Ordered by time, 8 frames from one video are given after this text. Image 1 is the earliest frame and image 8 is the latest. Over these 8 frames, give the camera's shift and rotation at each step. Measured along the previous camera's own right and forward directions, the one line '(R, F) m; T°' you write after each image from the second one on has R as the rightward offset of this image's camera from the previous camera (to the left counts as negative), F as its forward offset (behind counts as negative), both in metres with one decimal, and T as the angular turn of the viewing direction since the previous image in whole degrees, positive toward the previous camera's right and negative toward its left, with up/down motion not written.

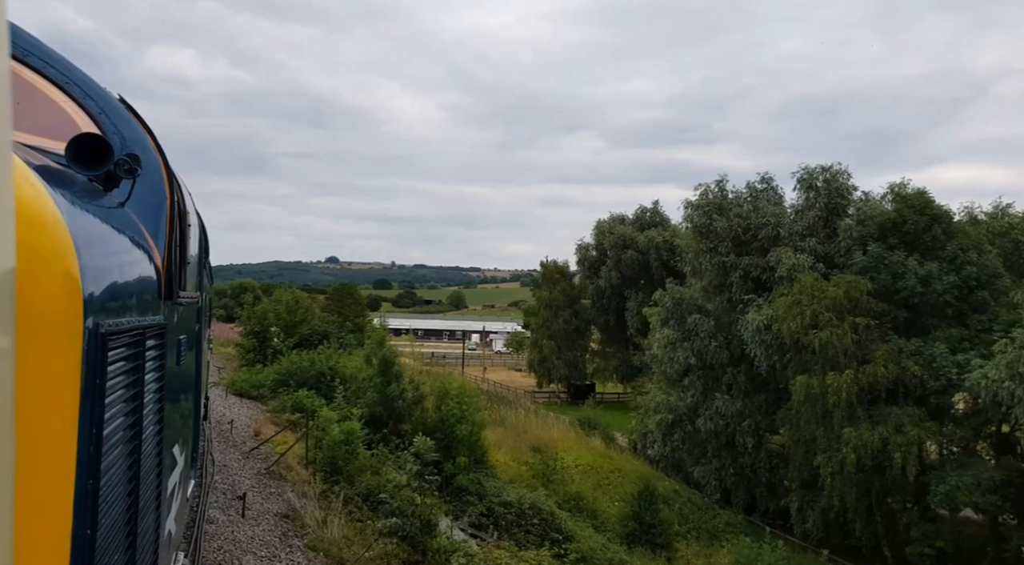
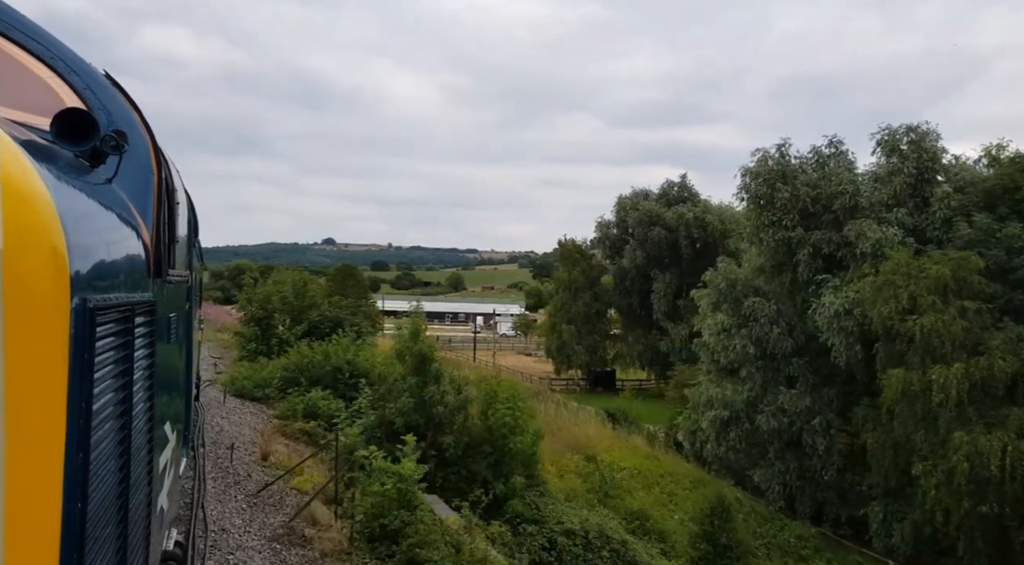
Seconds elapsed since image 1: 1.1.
(-0.9, +2.4) m; 0°
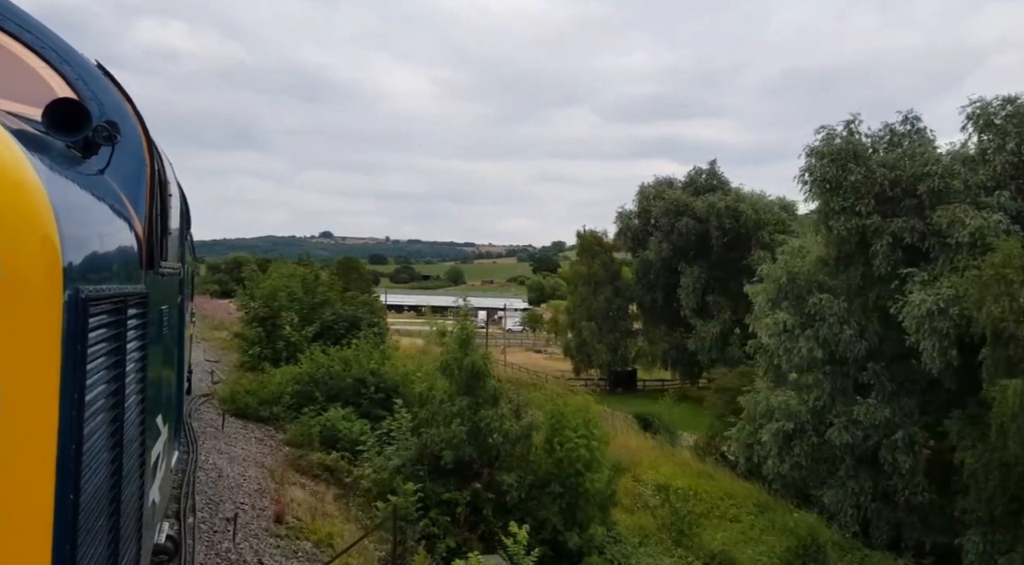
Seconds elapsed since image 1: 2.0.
(-0.8, +2.1) m; 0°
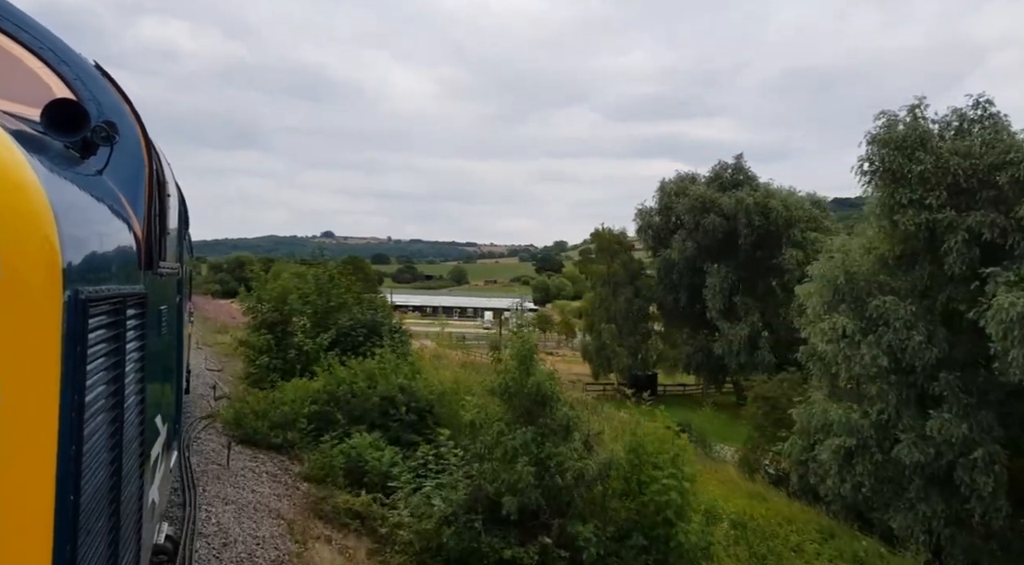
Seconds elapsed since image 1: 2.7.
(-0.6, +1.5) m; 0°
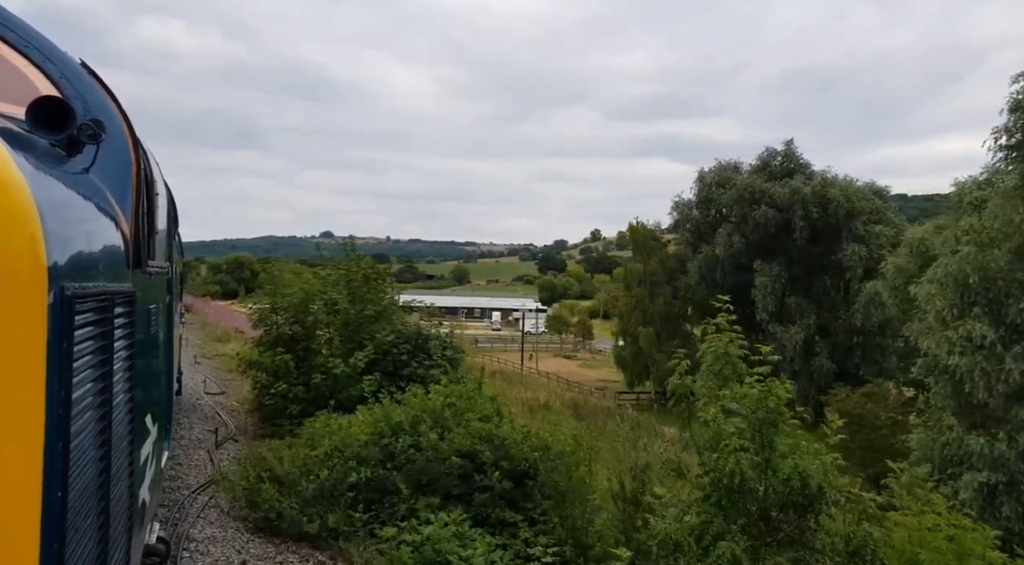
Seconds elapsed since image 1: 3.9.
(-1.1, +2.7) m; 0°
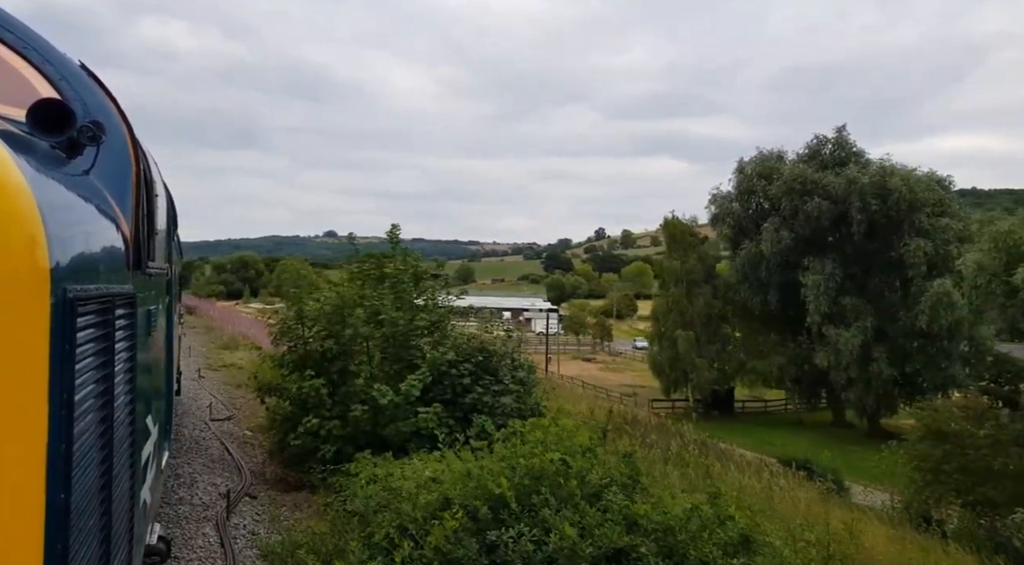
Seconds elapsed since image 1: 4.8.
(-0.9, +2.1) m; 0°
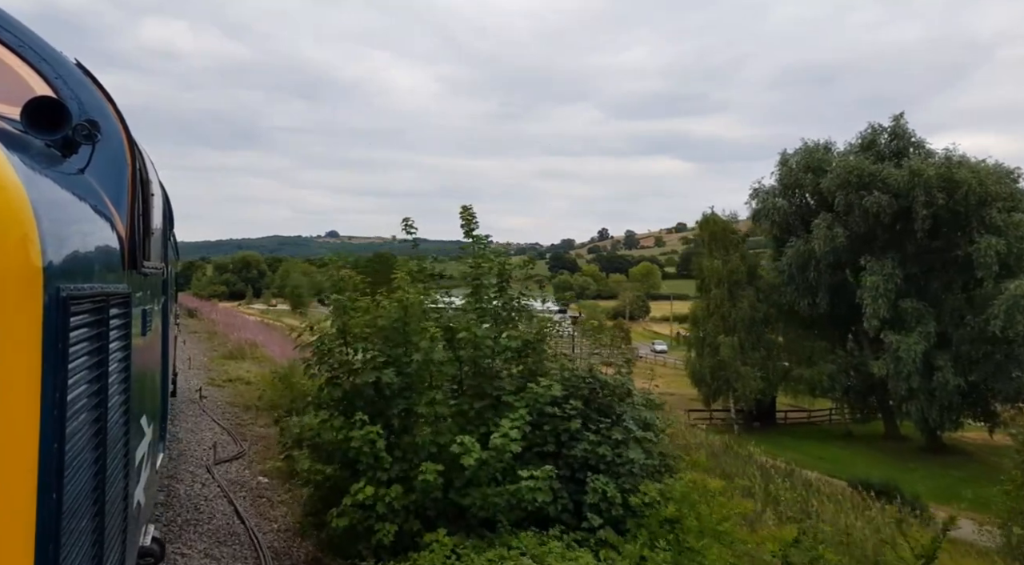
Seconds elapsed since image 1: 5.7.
(-0.9, +2.0) m; 0°
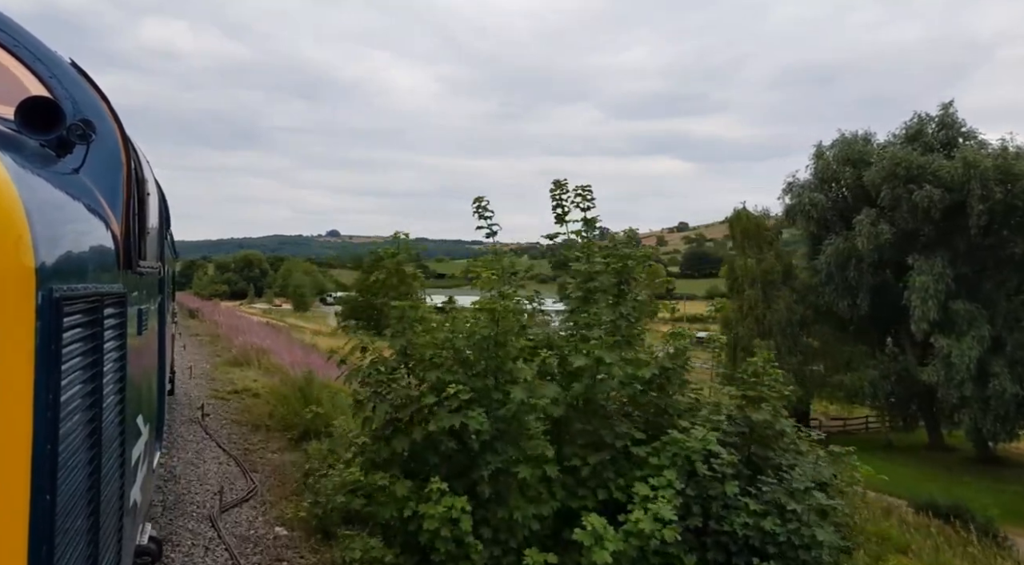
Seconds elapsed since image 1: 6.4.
(-0.6, +1.5) m; 0°
